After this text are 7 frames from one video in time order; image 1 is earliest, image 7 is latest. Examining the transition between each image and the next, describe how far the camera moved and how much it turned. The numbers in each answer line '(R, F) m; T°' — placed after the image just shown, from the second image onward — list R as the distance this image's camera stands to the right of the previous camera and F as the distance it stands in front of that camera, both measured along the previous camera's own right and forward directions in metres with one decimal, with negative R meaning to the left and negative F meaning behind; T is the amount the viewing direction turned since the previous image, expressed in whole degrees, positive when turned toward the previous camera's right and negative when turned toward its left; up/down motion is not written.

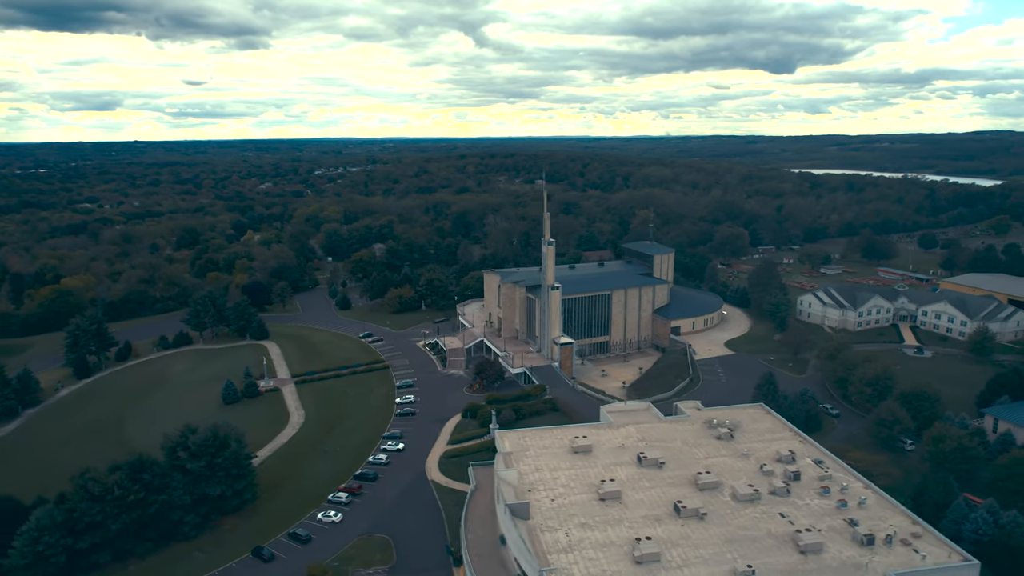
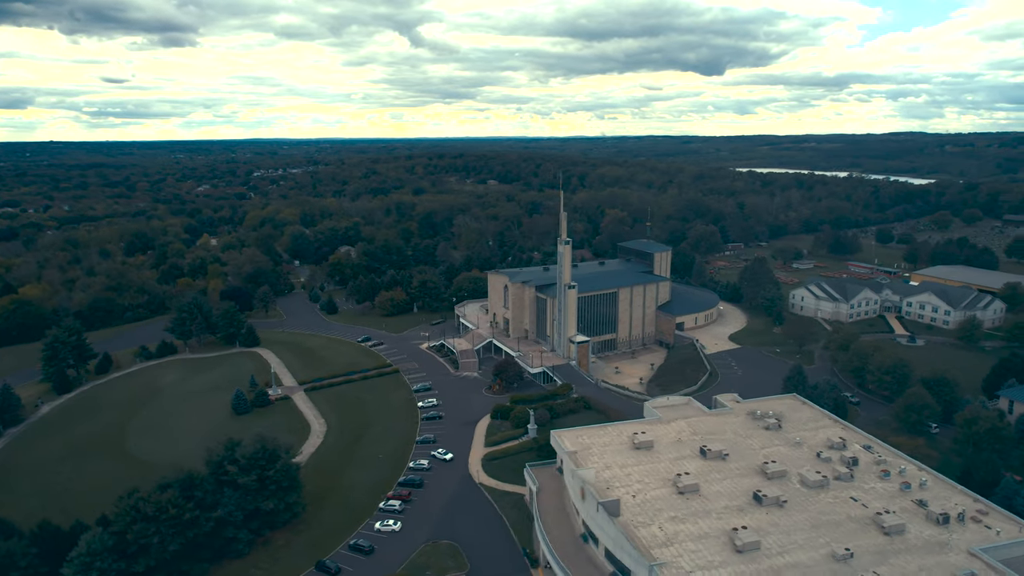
(-7.0, +0.3) m; +5°
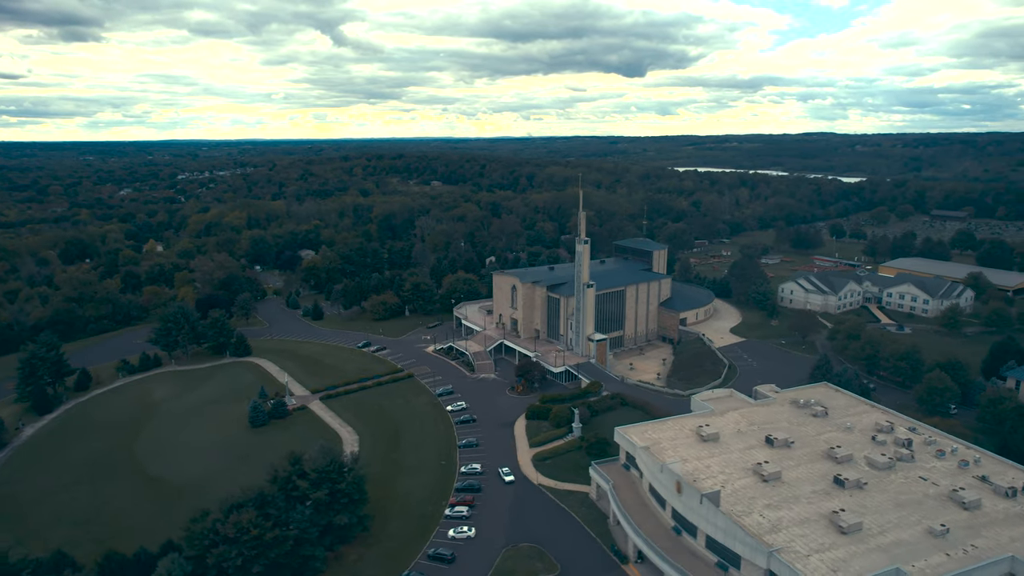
(-8.2, +0.5) m; +6°
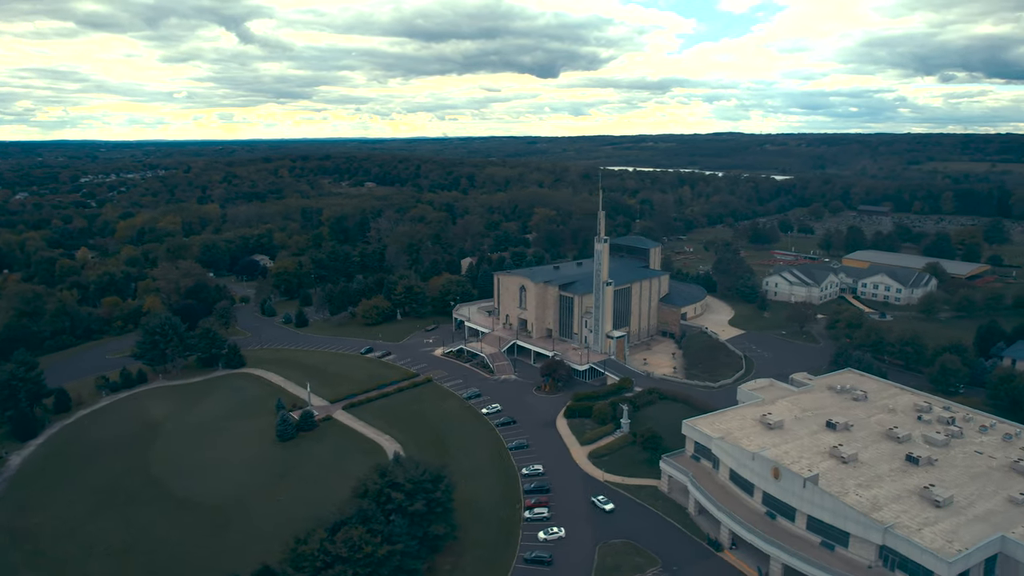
(-9.4, +0.6) m; +7°
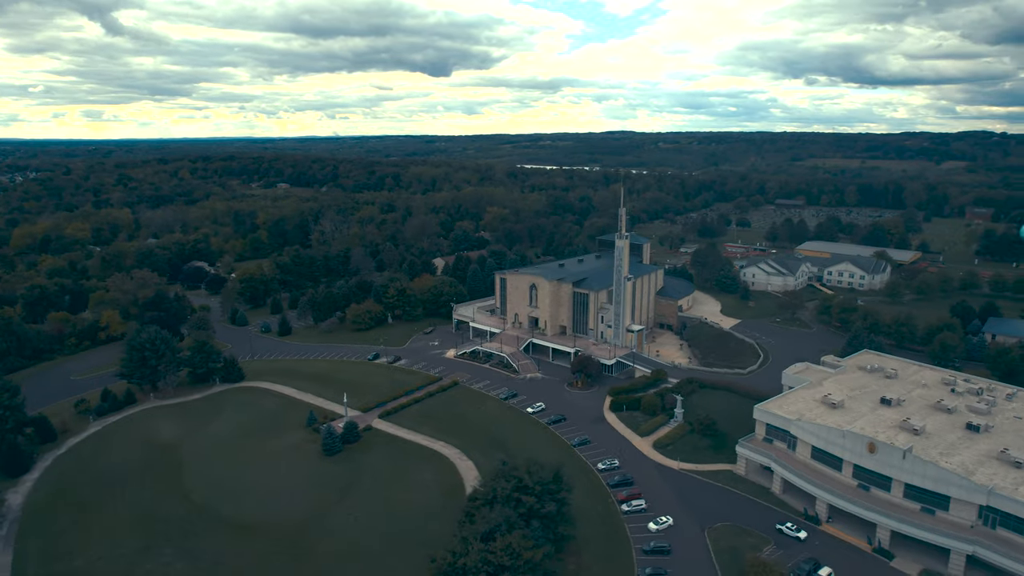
(-11.8, +0.9) m; +9°
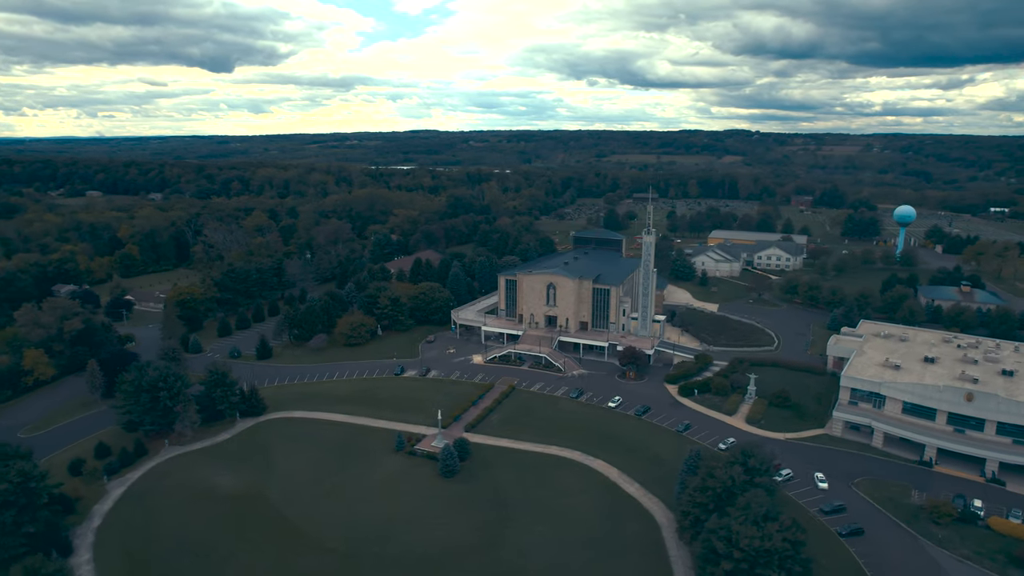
(-22.1, +3.2) m; +17°
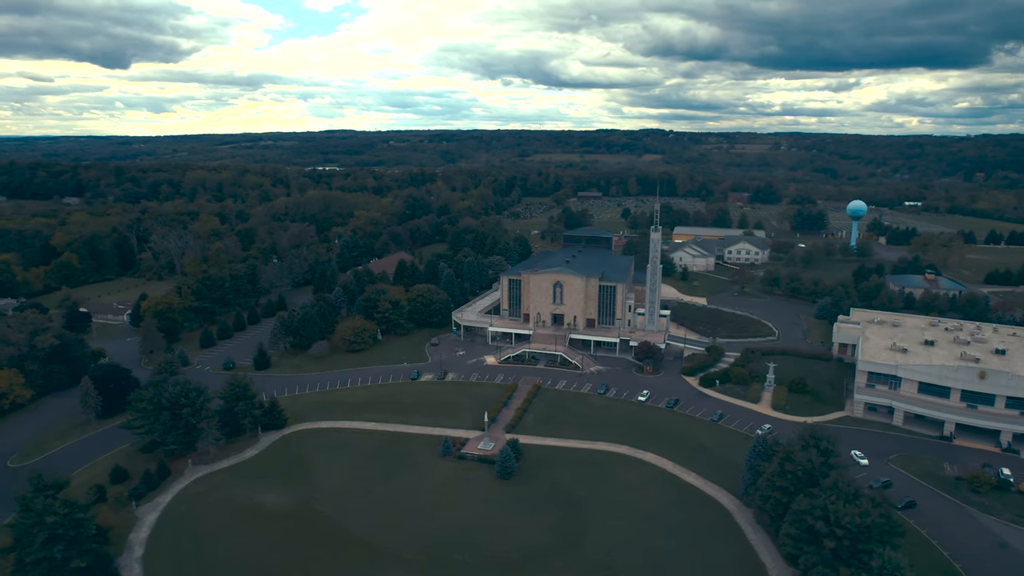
(-9.4, +0.4) m; +7°
